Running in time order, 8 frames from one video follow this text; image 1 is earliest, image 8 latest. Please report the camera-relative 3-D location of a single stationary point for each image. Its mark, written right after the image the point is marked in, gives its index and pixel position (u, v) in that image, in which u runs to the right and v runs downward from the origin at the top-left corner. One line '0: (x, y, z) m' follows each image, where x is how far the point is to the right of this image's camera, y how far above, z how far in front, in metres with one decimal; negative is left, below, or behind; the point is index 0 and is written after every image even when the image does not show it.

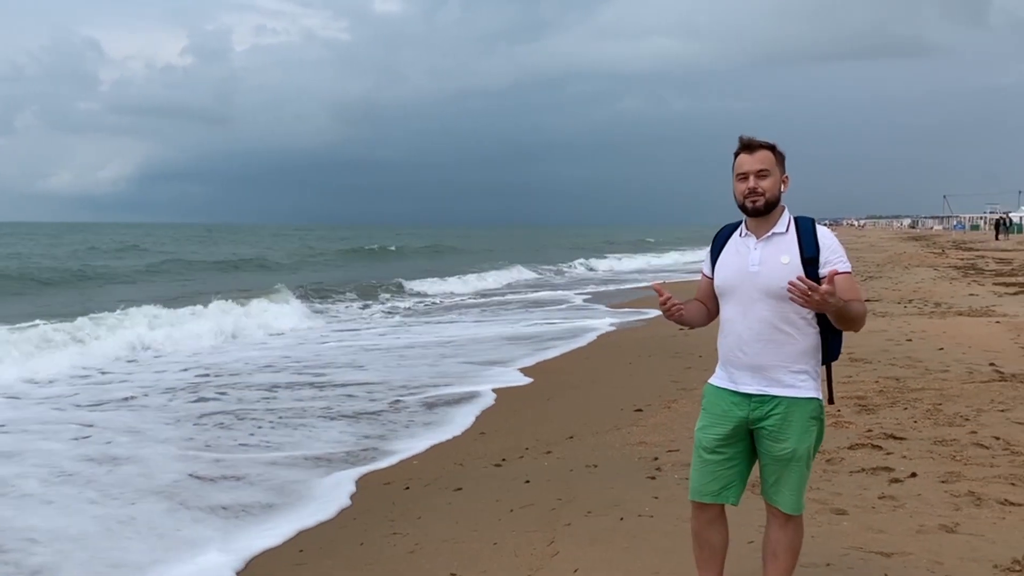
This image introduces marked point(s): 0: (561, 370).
0: (+0.4, -0.8, +8.8) m
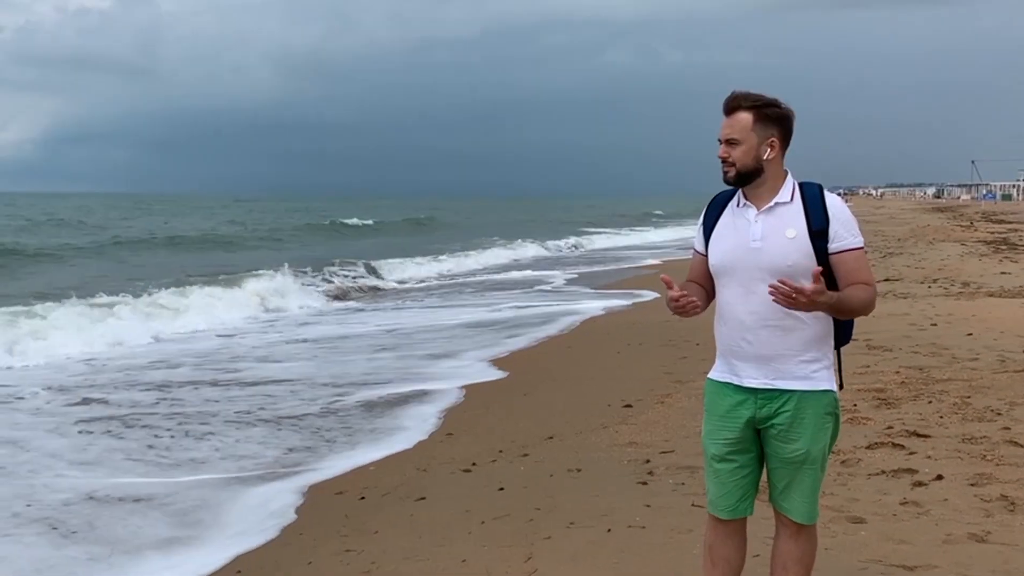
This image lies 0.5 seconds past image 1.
0: (+0.3, -0.6, +8.1) m
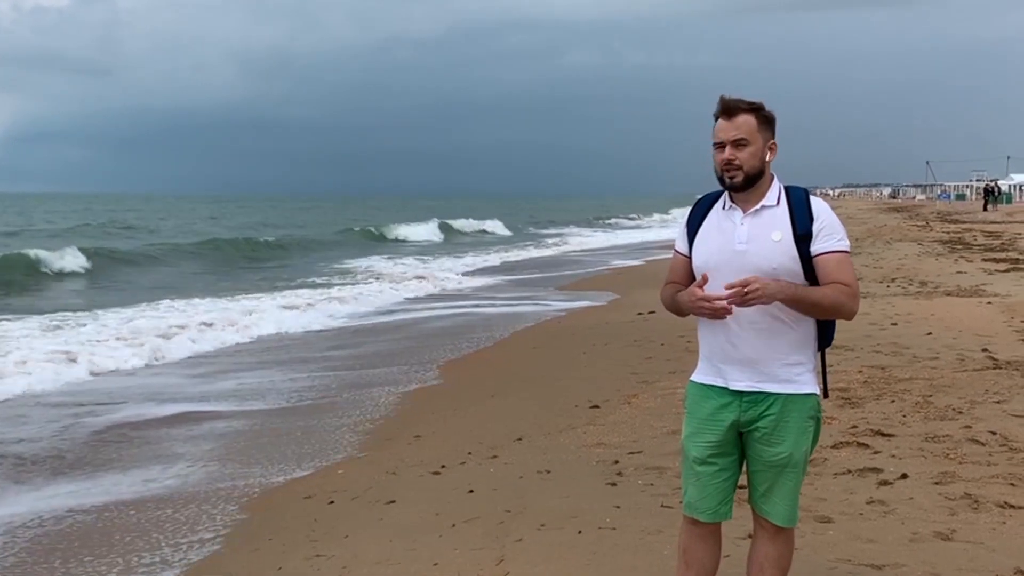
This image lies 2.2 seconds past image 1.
0: (0.0, -0.6, +8.1) m
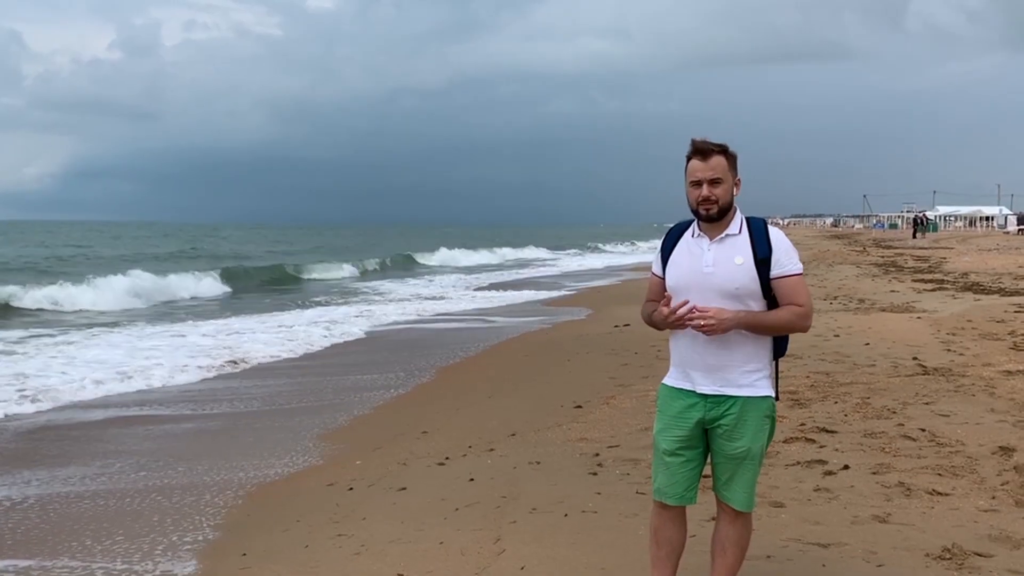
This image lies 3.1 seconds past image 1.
0: (-0.2, -0.8, +8.7) m
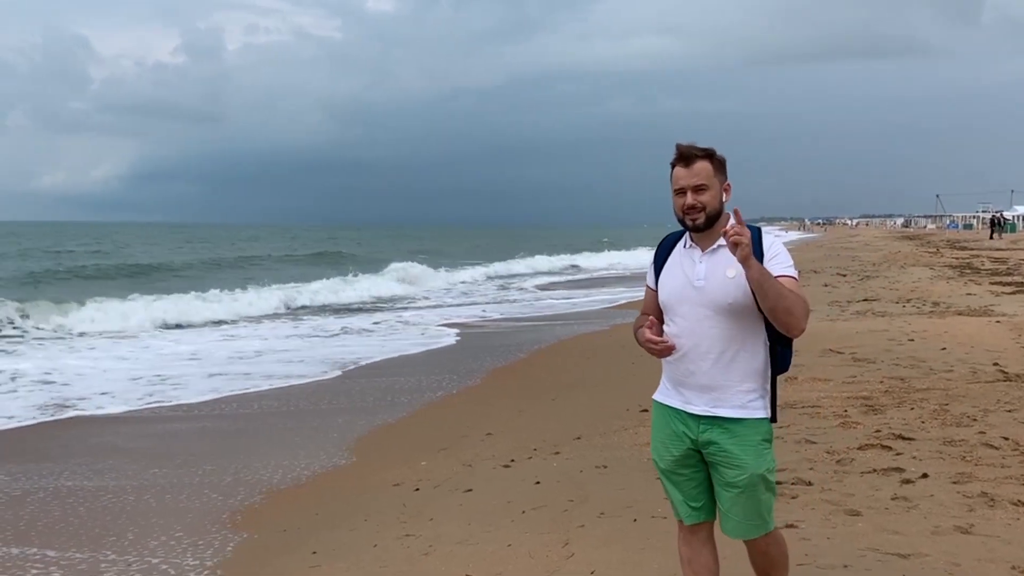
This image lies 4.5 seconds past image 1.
0: (+0.4, -0.8, +8.7) m
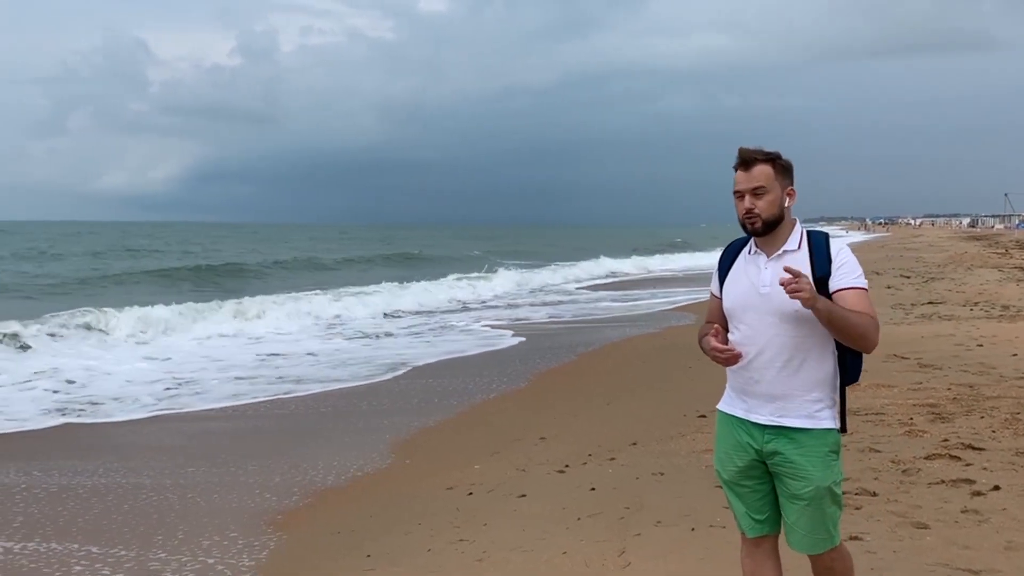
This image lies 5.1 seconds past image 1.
0: (+0.9, -0.8, +8.6) m
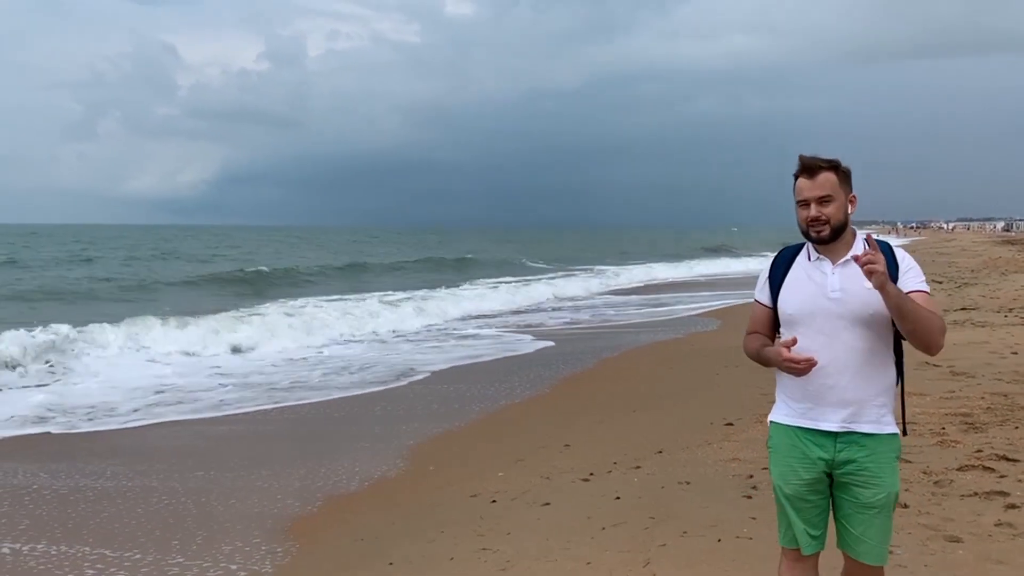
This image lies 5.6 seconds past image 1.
0: (+1.1, -0.9, +8.5) m
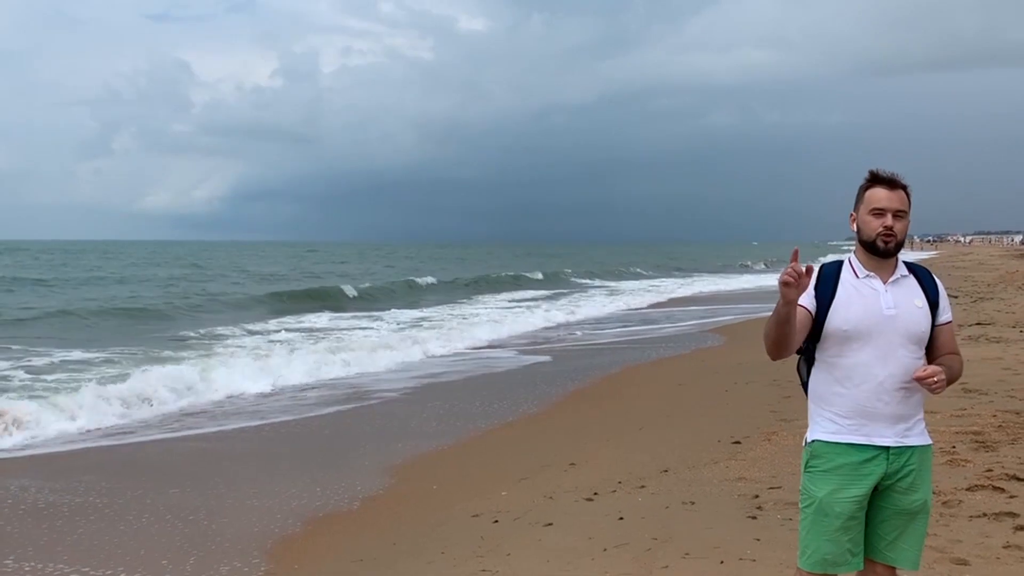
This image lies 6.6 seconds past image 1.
0: (+1.2, -1.0, +8.5) m
